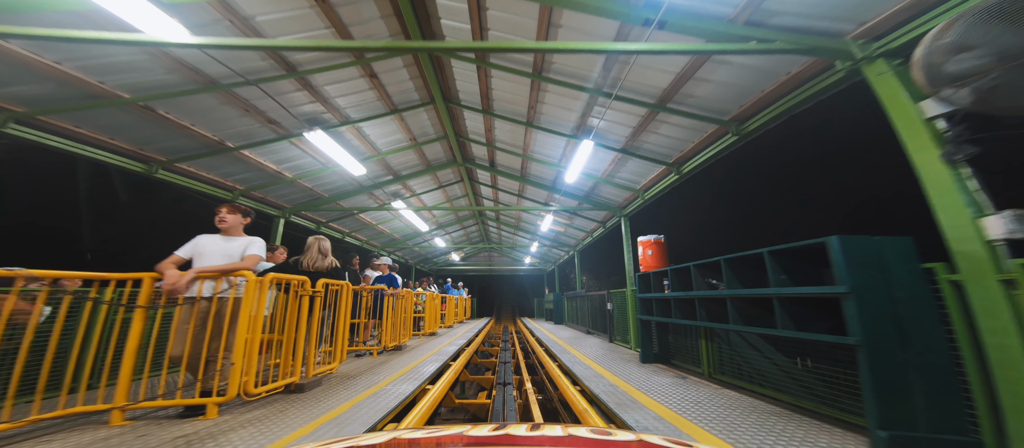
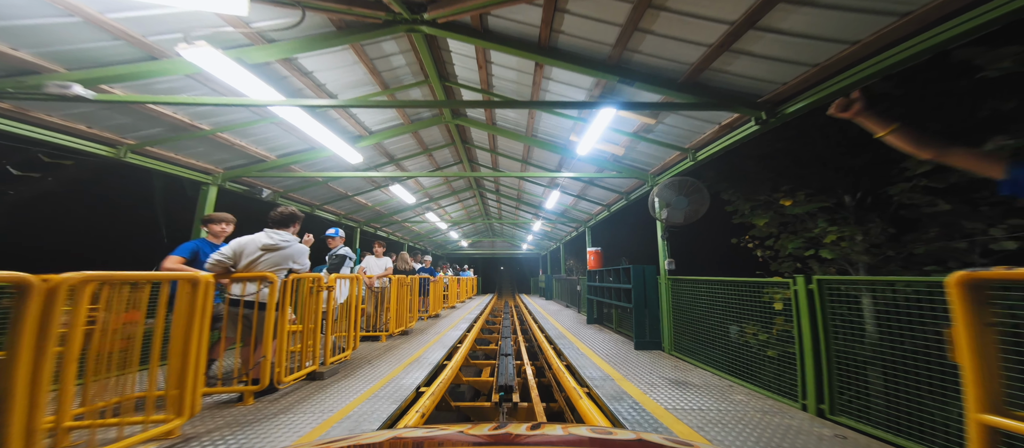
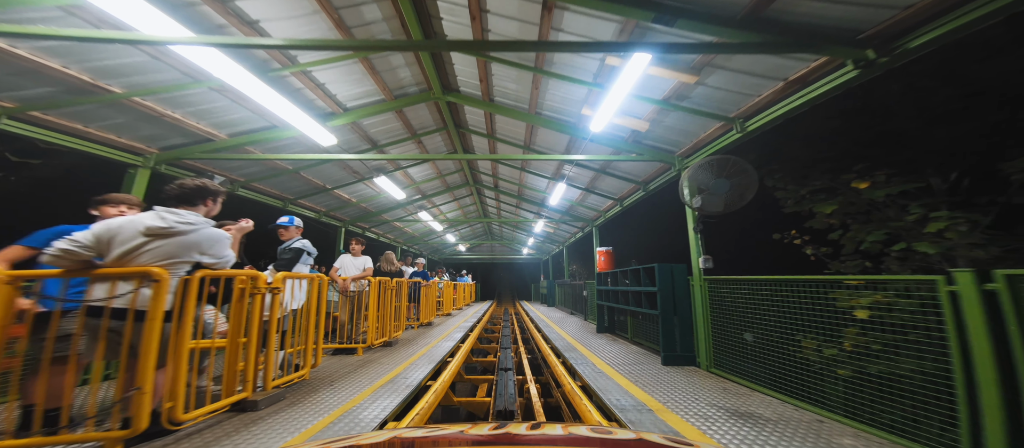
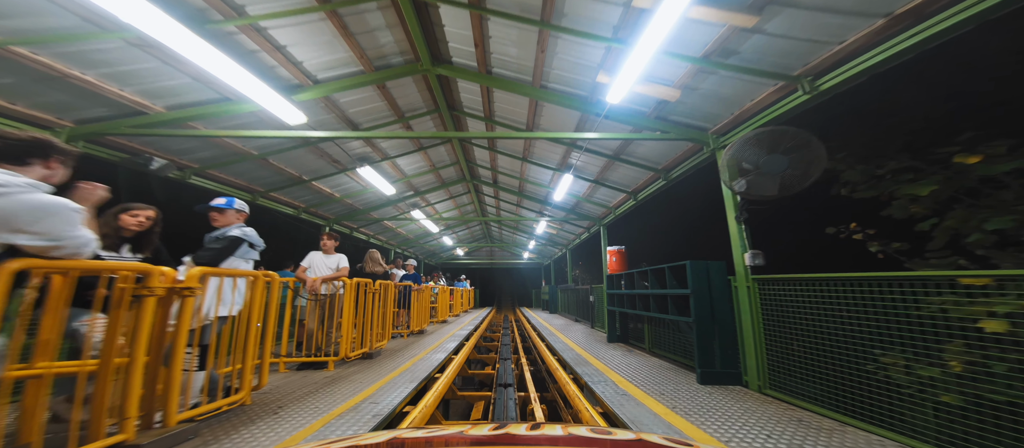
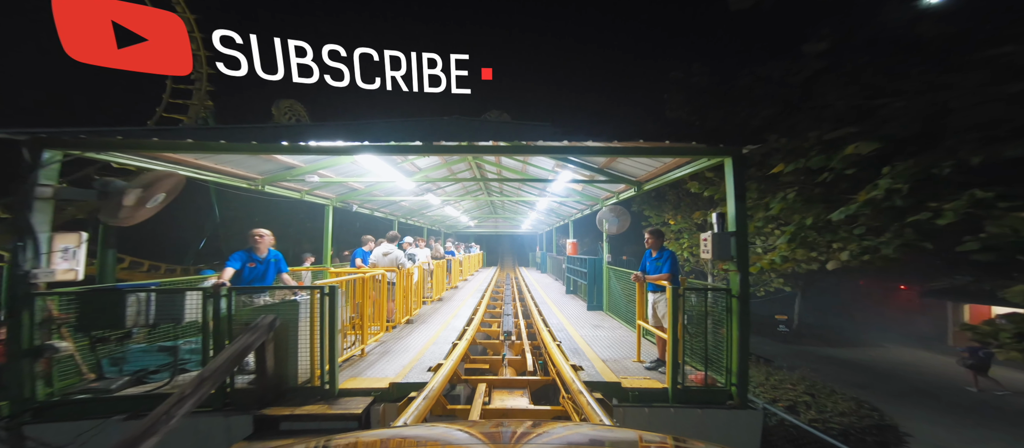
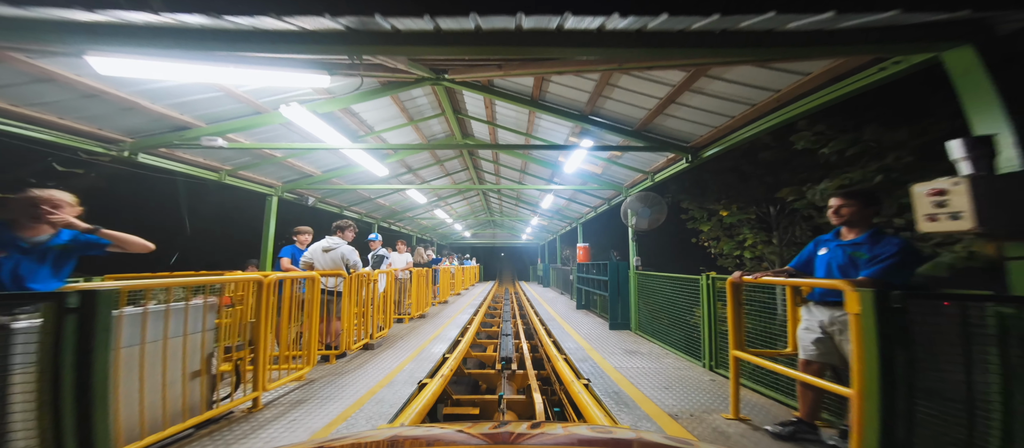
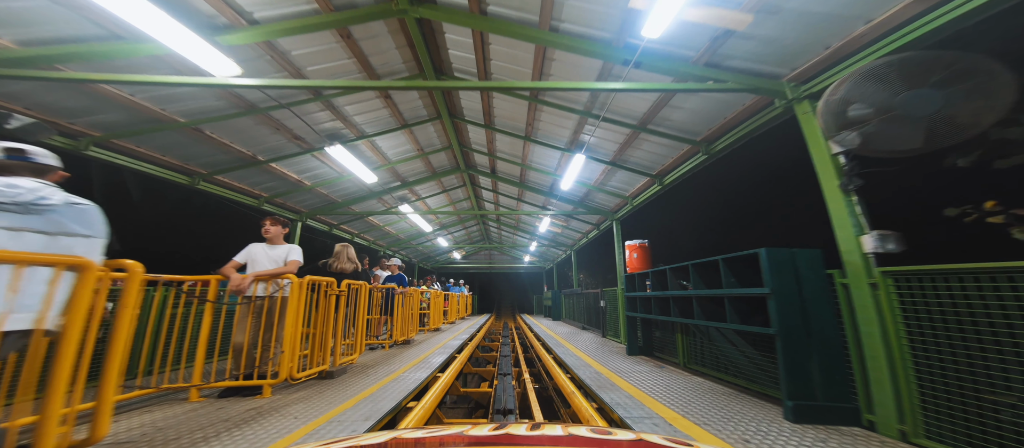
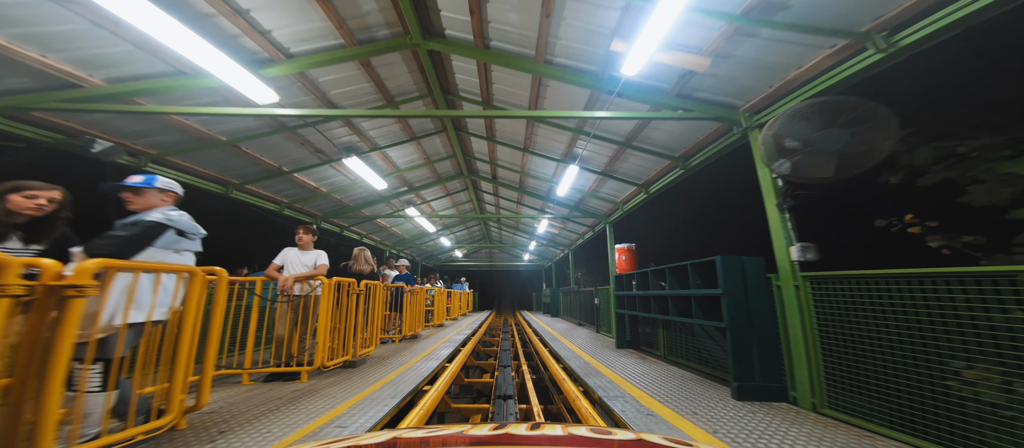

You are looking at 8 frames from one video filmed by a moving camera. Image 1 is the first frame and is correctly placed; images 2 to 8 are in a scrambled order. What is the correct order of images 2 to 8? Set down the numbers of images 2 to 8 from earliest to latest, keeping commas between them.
7, 8, 4, 3, 2, 6, 5
